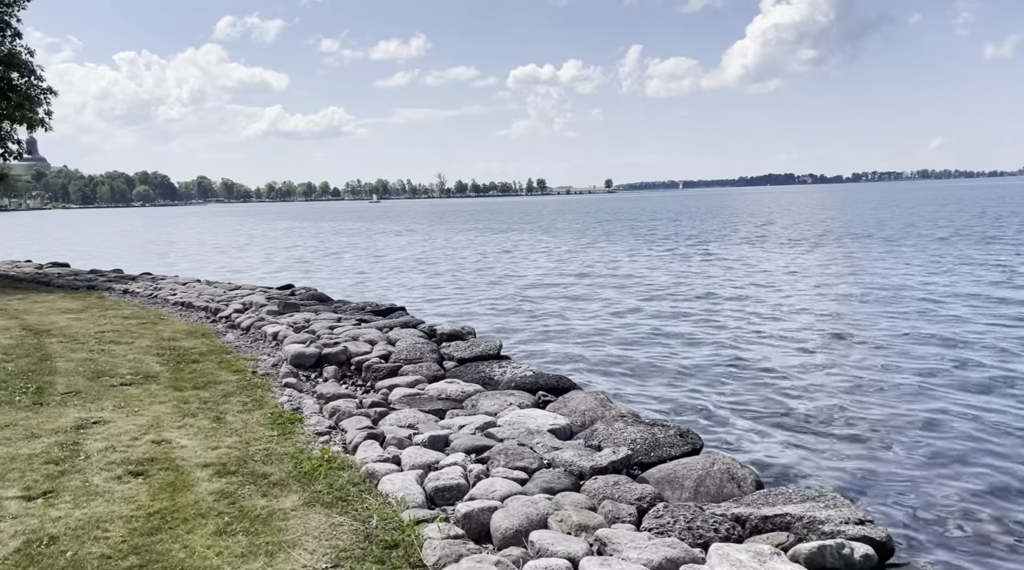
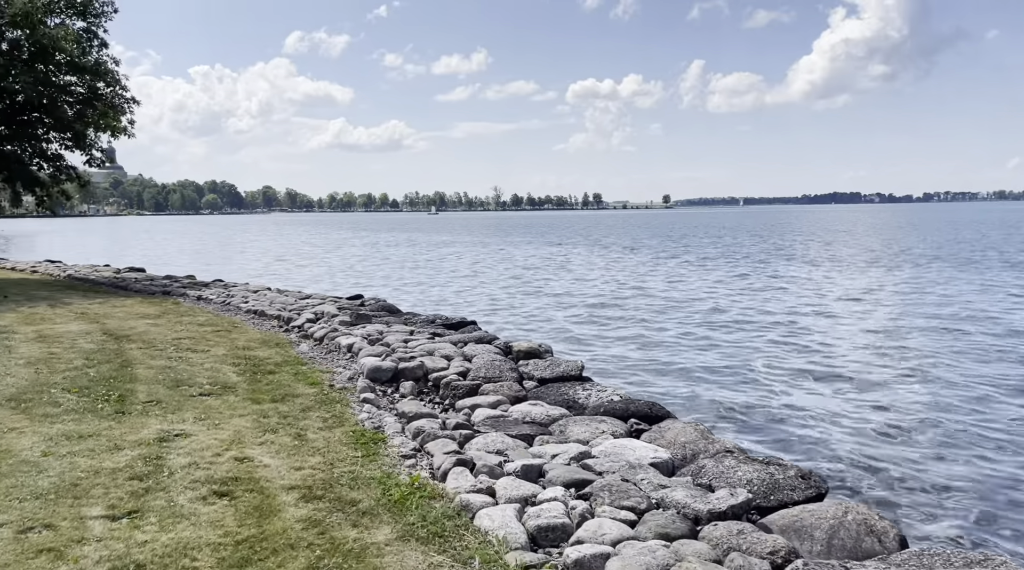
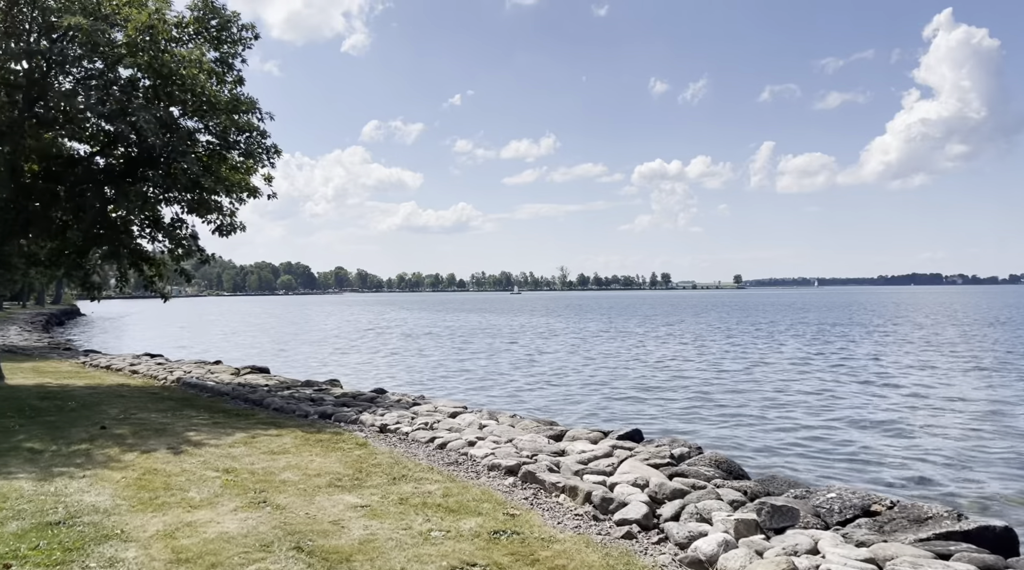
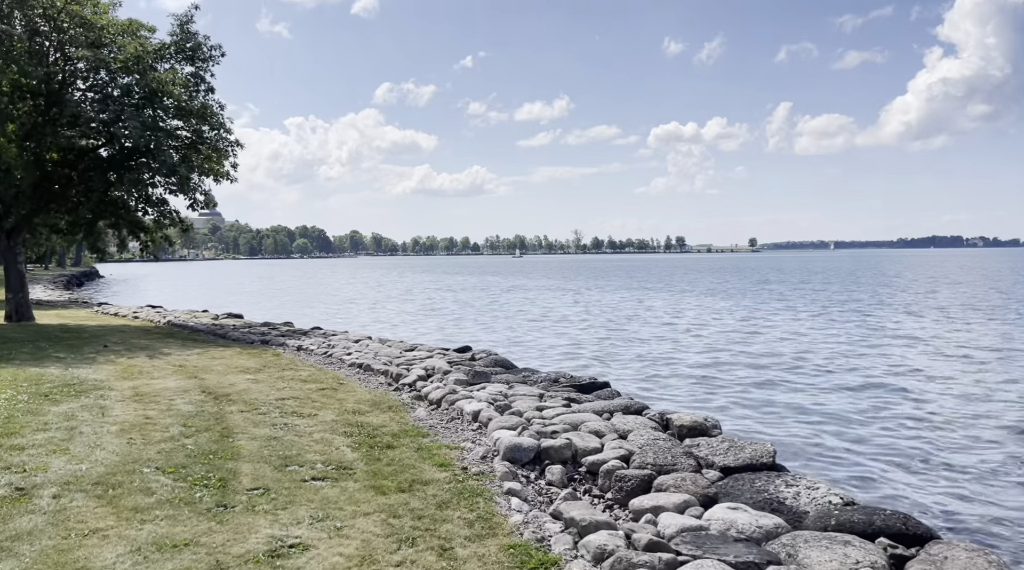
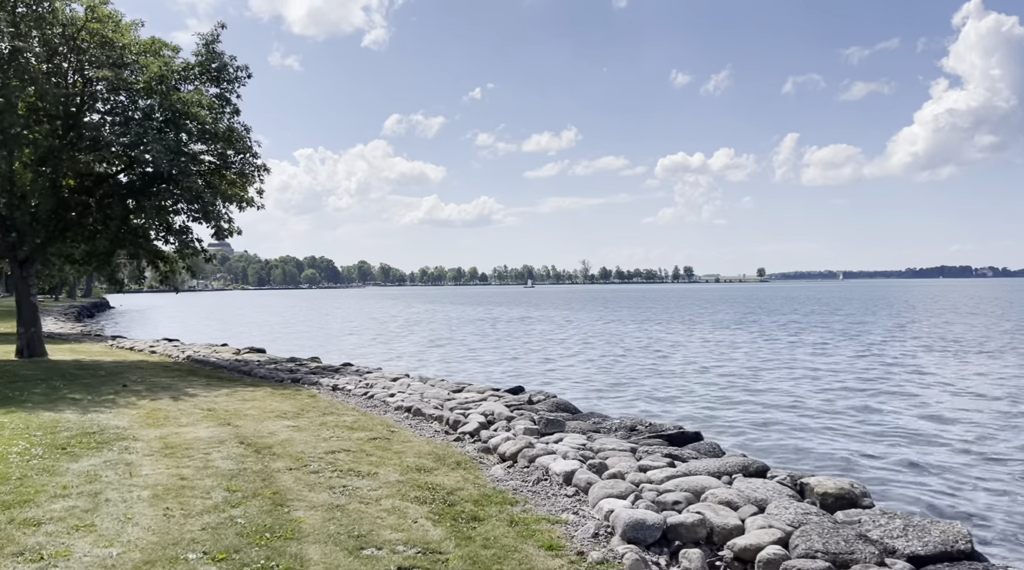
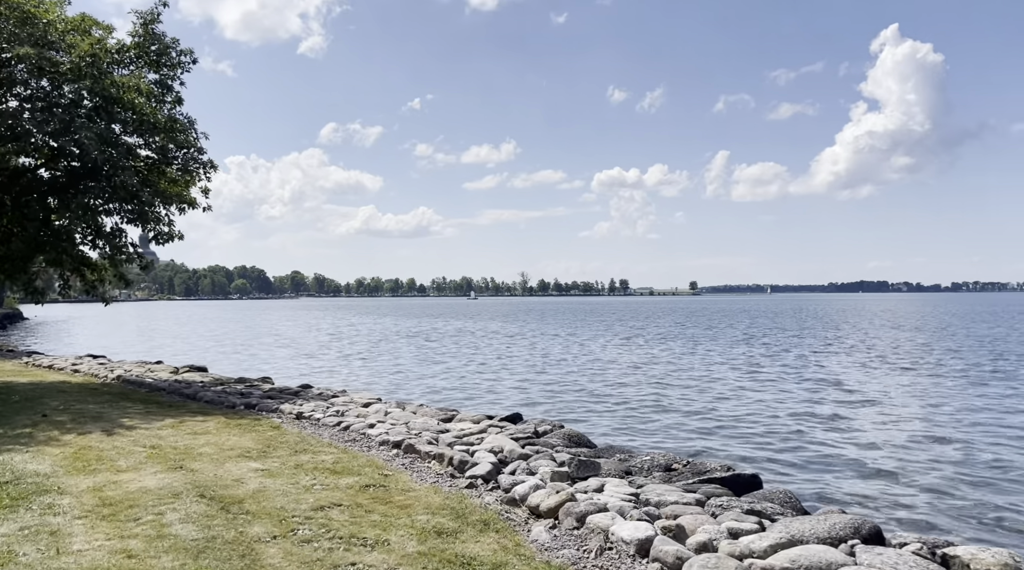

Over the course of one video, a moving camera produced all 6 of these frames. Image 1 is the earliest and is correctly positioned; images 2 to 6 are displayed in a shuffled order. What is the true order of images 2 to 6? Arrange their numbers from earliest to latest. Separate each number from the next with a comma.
2, 4, 5, 6, 3
